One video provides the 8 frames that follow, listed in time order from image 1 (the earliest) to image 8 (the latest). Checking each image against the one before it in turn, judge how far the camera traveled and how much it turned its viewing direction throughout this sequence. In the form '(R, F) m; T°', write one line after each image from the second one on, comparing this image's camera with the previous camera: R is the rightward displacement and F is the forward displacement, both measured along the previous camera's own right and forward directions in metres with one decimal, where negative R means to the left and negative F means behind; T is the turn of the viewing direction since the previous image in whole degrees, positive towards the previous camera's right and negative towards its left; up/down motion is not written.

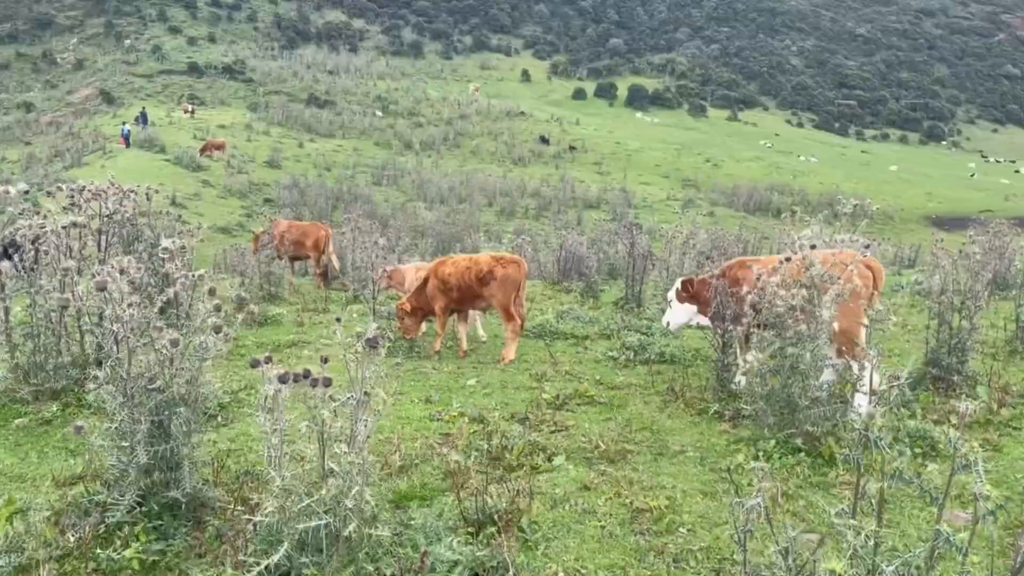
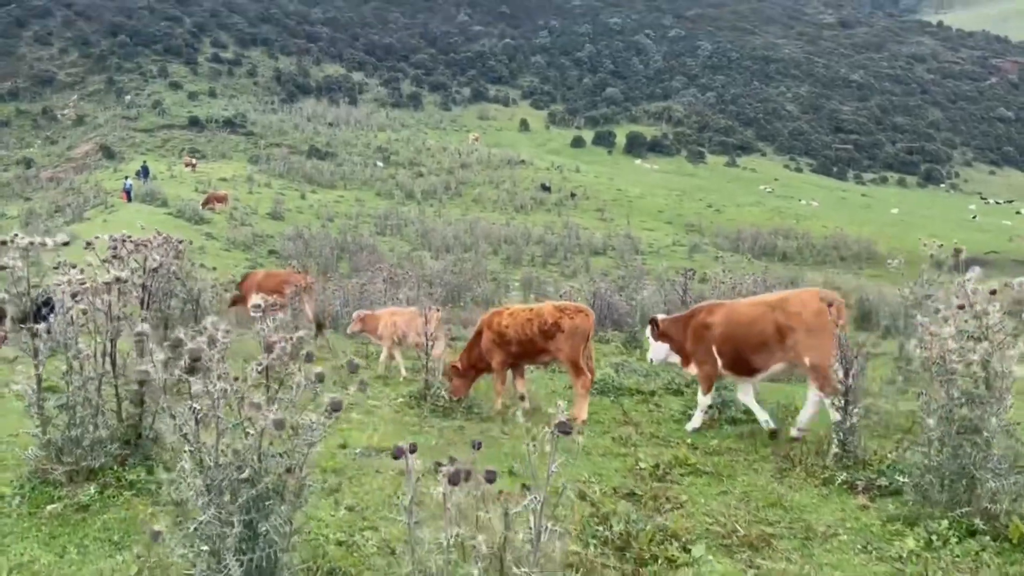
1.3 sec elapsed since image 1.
(-0.7, +0.7) m; 0°
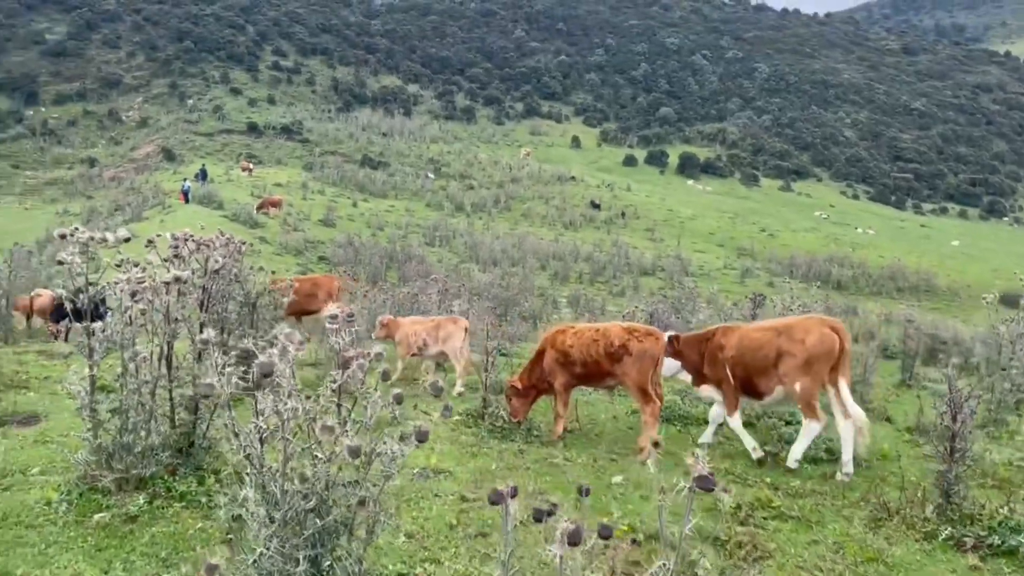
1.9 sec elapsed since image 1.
(-0.2, +0.4) m; -3°
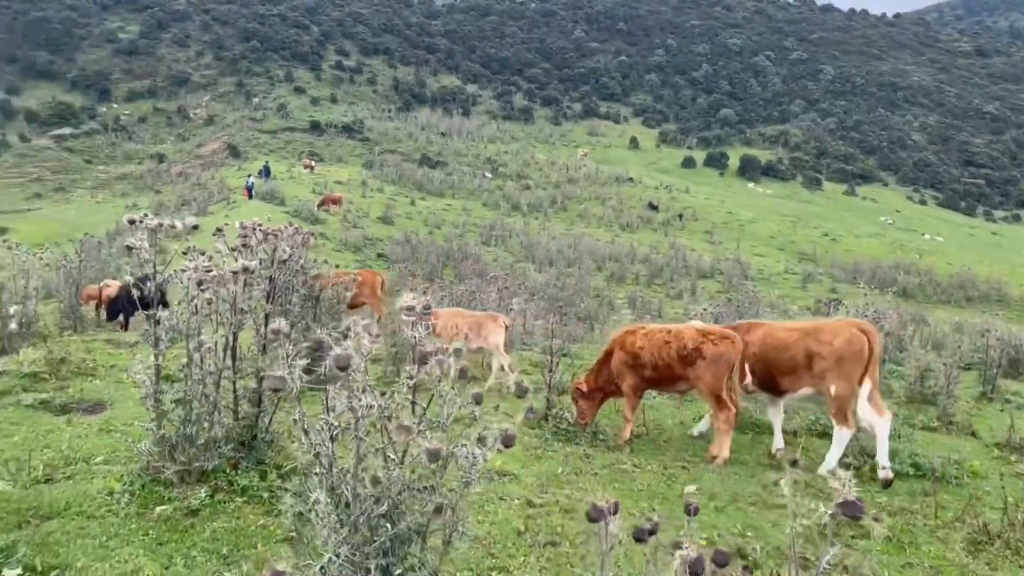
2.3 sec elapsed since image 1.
(-0.1, +0.2) m; -4°
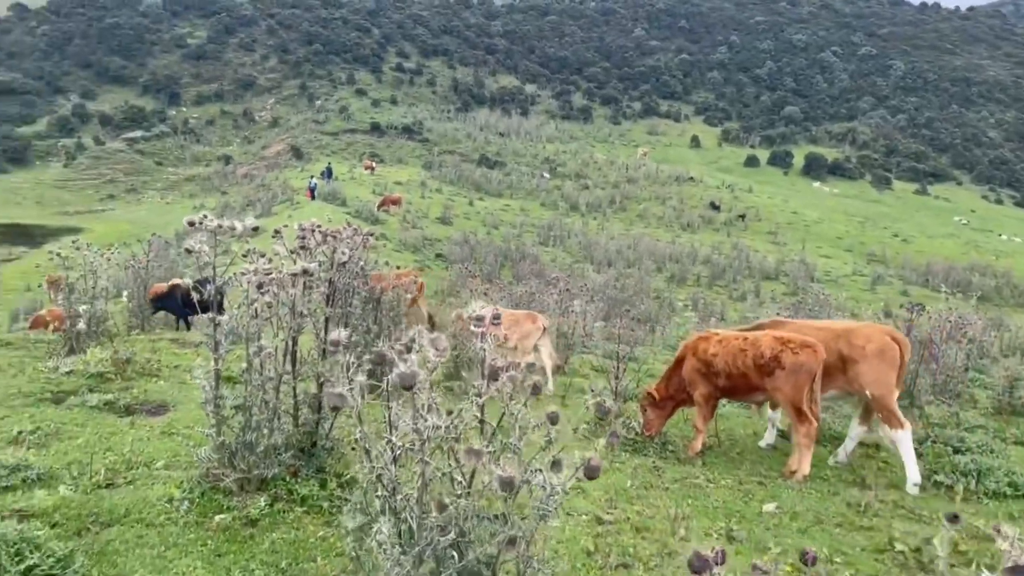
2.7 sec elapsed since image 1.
(-0.1, +0.3) m; -4°
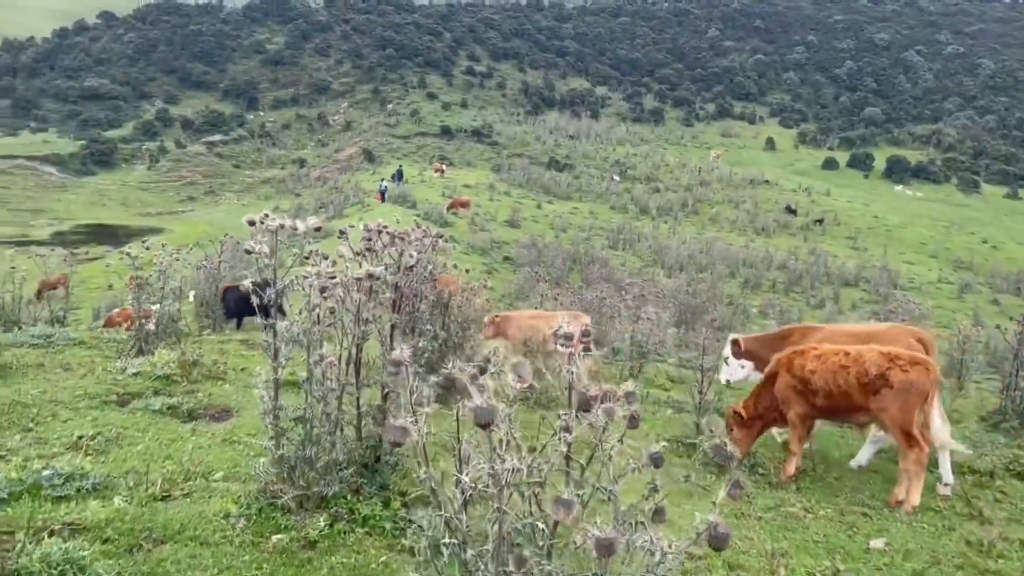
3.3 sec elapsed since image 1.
(-0.1, +0.4) m; -5°
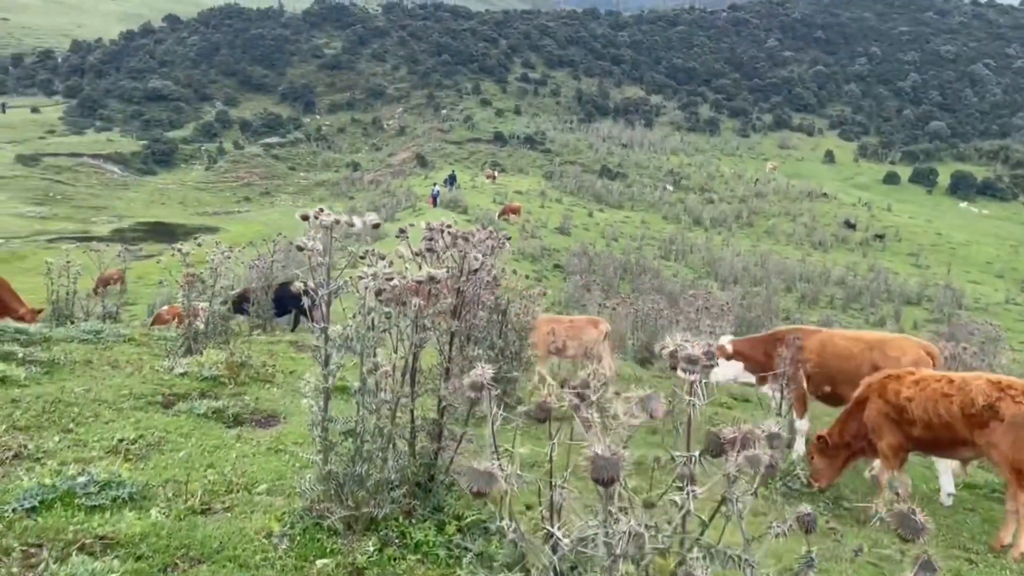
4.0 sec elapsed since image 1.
(-0.1, +0.4) m; -3°
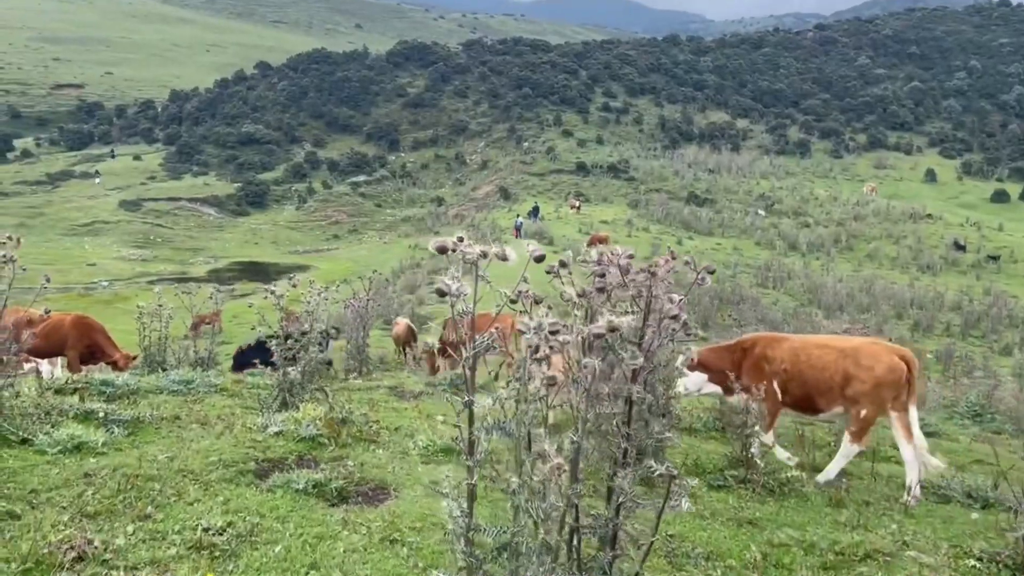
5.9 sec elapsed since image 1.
(-0.5, +1.2) m; -6°
